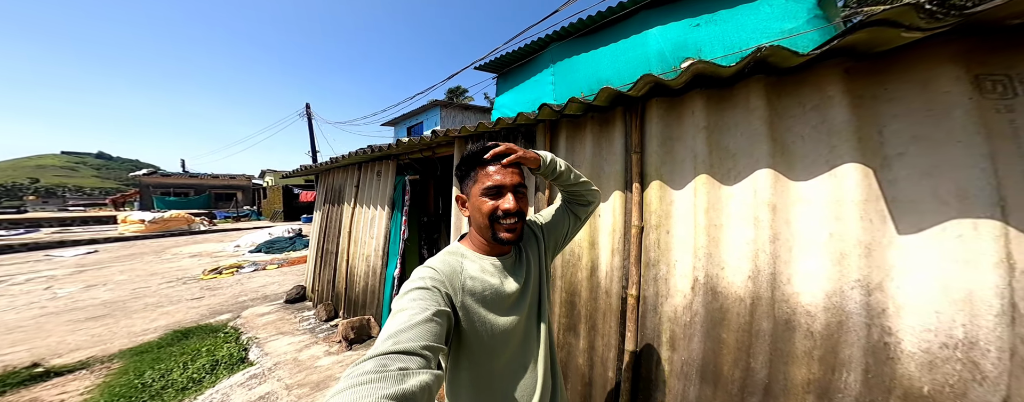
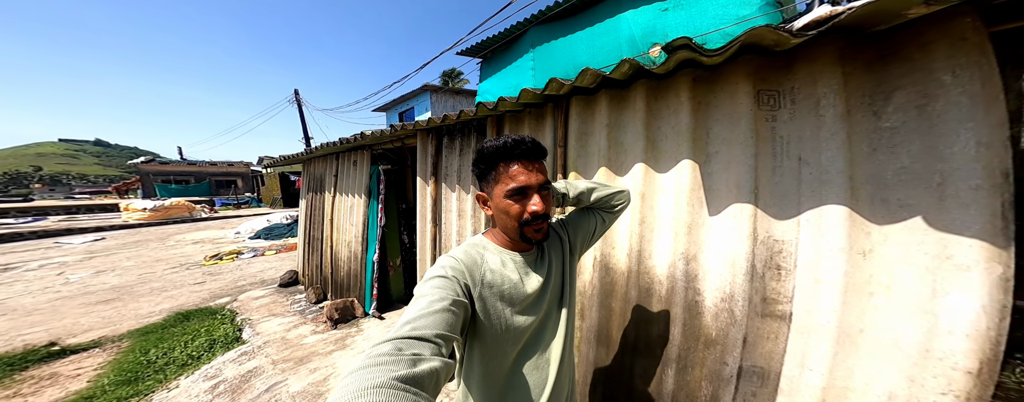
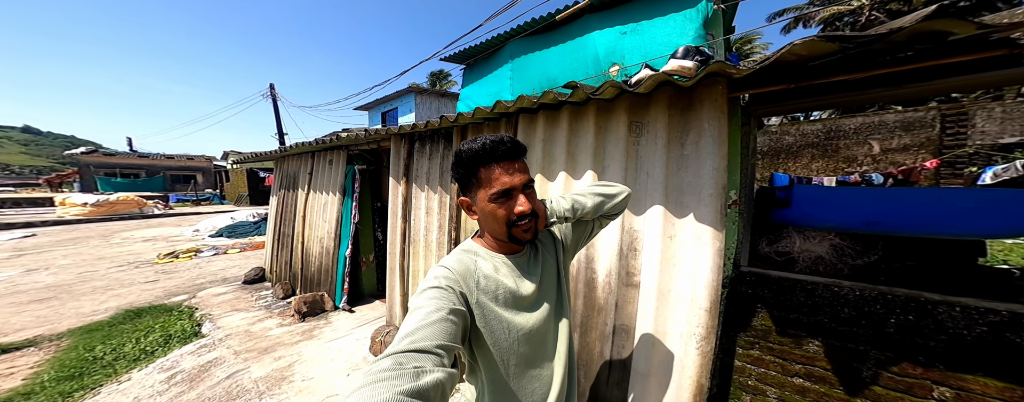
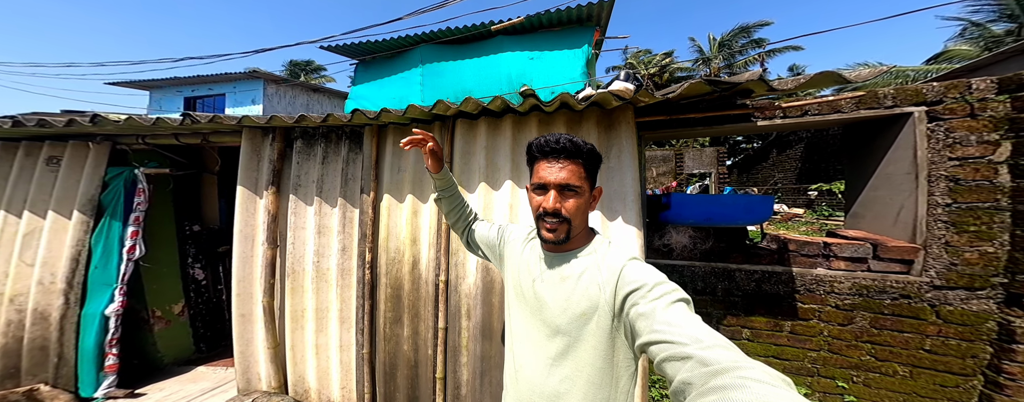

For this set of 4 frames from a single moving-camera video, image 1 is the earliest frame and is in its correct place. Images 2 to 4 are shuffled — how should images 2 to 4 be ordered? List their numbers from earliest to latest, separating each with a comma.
2, 3, 4
